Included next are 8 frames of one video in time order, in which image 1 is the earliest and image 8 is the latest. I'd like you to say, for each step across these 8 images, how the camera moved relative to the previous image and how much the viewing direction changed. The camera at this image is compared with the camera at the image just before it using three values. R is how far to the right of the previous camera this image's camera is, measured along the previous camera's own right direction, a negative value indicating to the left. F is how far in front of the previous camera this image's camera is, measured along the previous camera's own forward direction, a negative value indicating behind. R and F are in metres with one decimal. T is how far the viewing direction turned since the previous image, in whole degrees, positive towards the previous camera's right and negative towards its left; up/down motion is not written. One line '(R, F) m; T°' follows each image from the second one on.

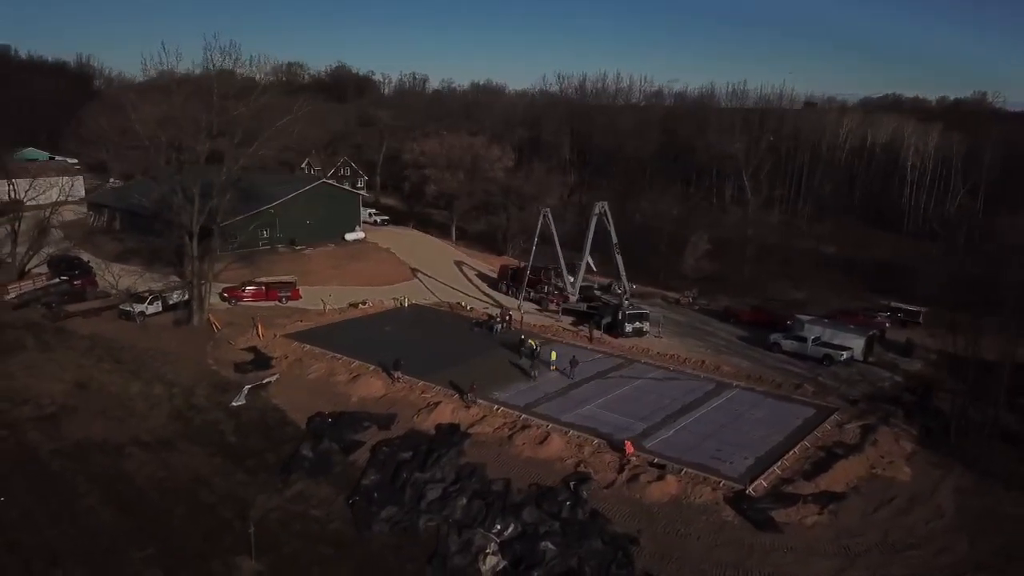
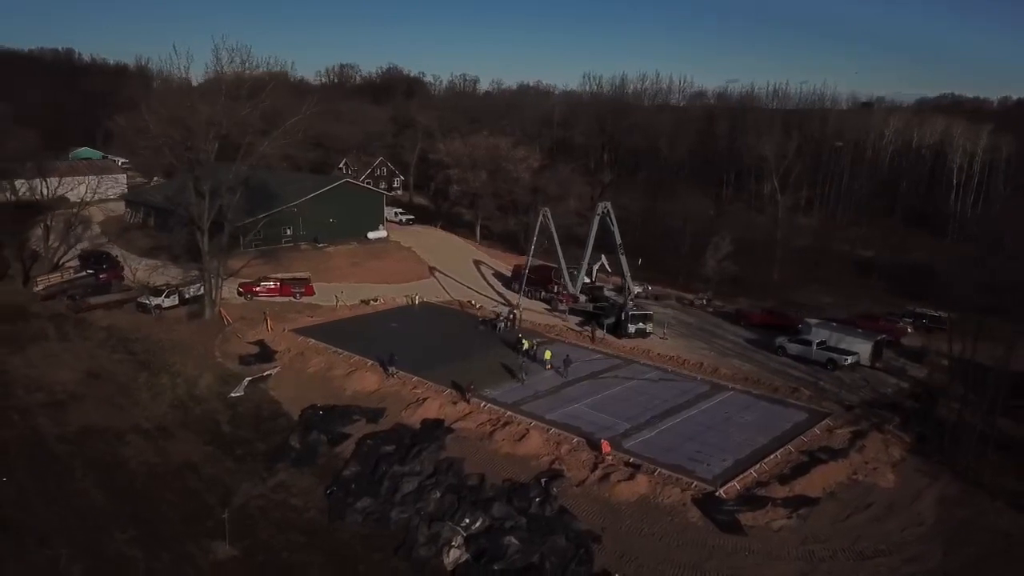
(+1.4, -0.1) m; -3°
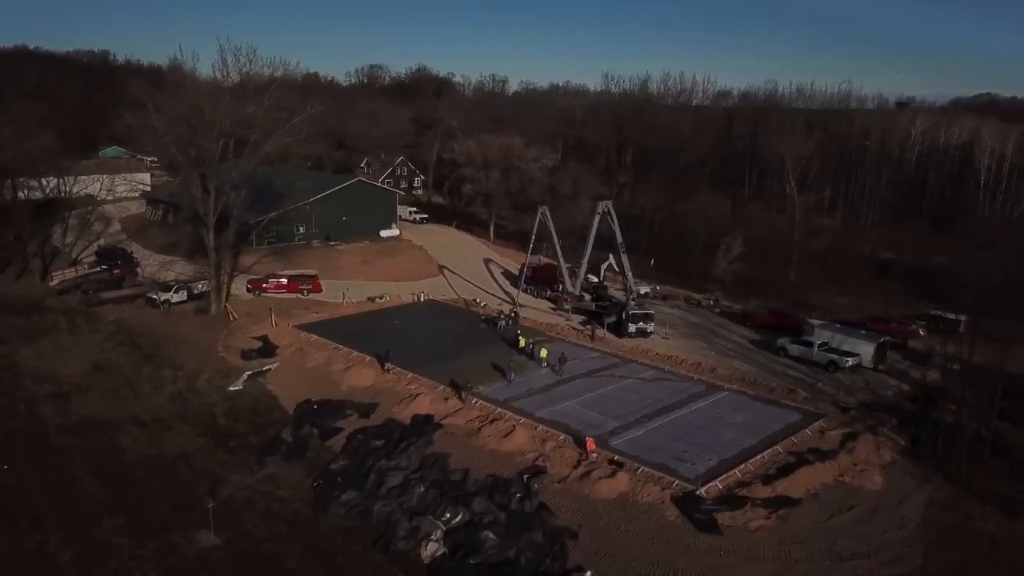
(+0.9, 0.0) m; -2°
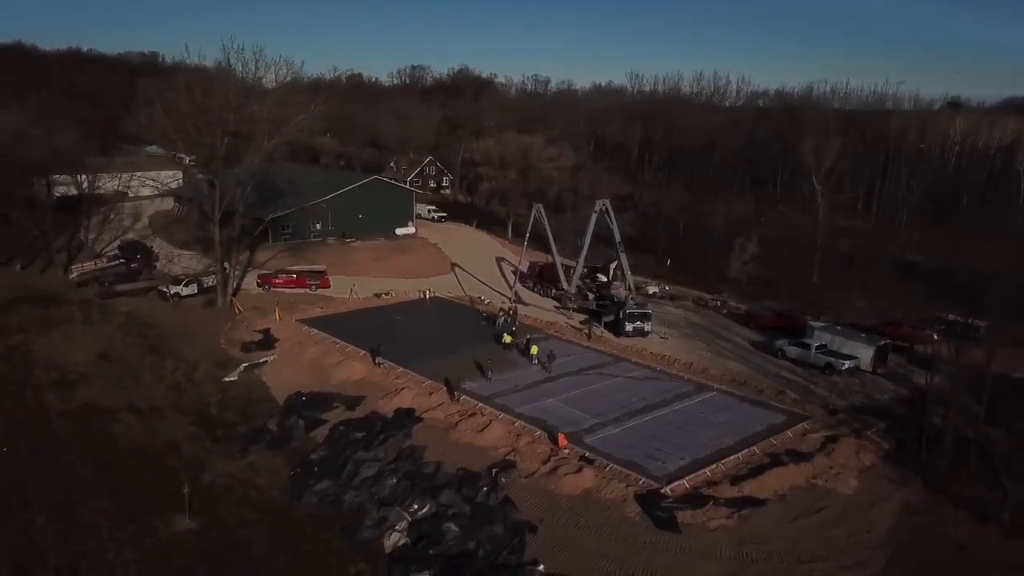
(+1.3, -0.1) m; -3°
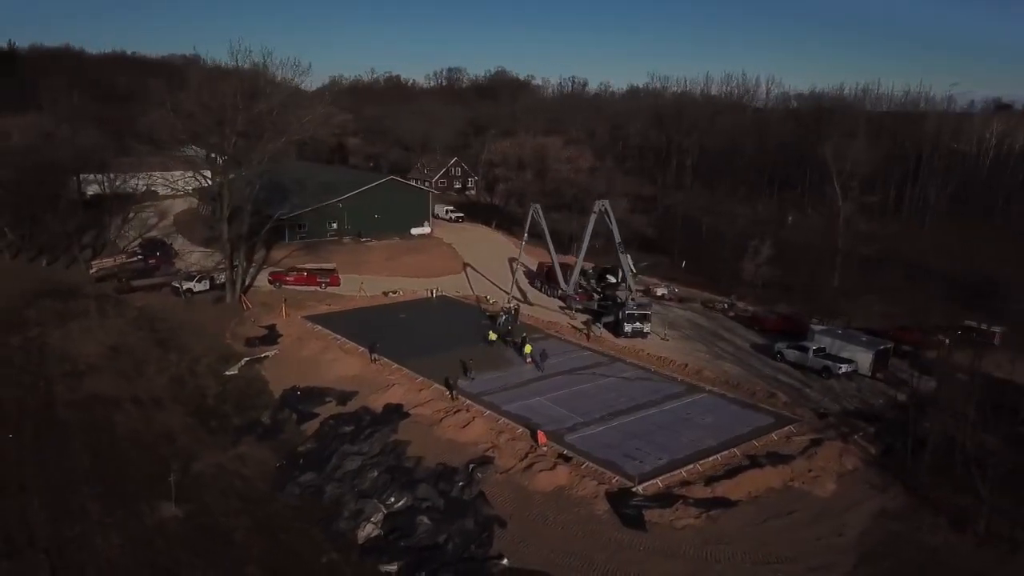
(+1.1, -0.2) m; -3°
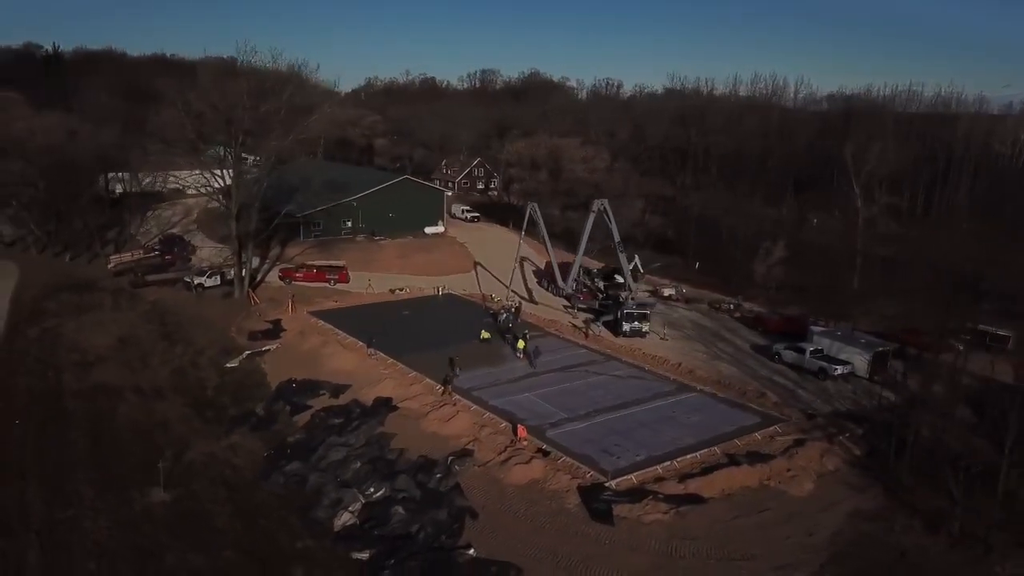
(+1.0, -0.2) m; -2°
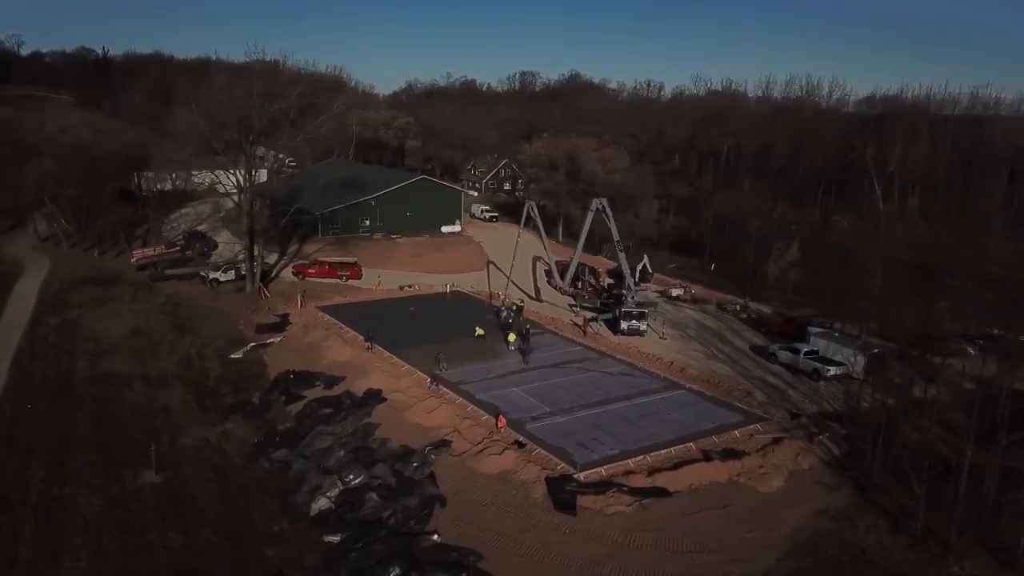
(+1.2, -0.3) m; -3°
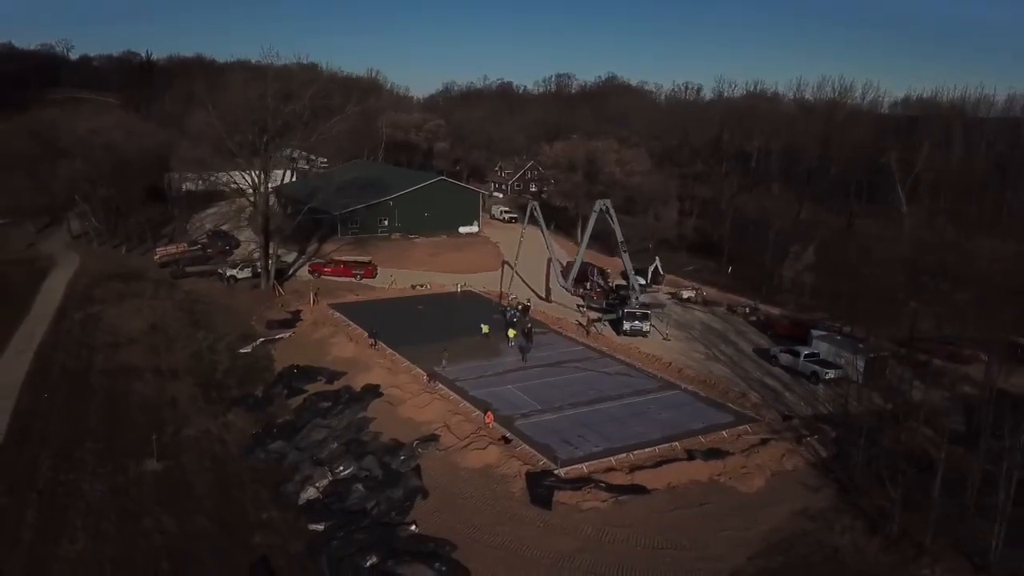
(+1.0, -0.3) m; -3°
